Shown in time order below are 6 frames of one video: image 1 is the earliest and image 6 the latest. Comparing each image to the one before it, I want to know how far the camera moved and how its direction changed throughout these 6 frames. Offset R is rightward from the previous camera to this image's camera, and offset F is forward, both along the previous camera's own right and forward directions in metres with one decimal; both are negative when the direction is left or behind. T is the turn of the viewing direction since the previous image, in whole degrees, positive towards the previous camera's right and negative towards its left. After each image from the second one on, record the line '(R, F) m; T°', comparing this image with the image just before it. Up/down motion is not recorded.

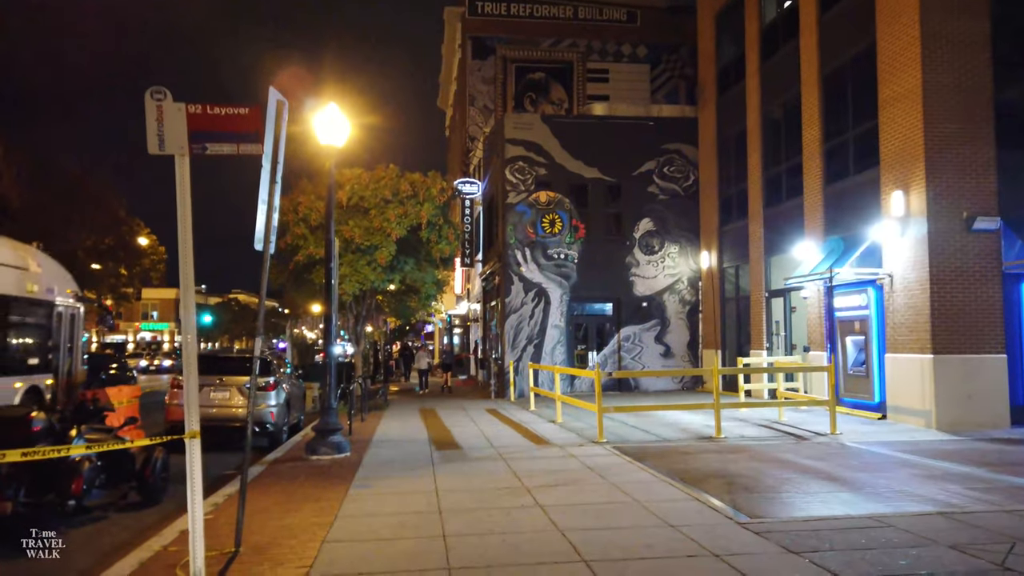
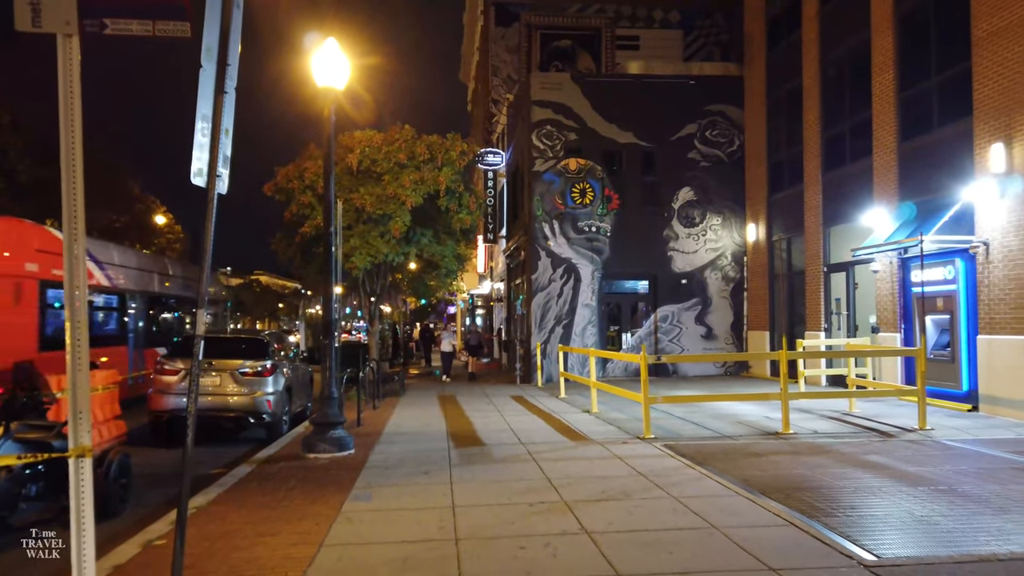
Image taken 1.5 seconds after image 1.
(-0.1, +1.9) m; -2°
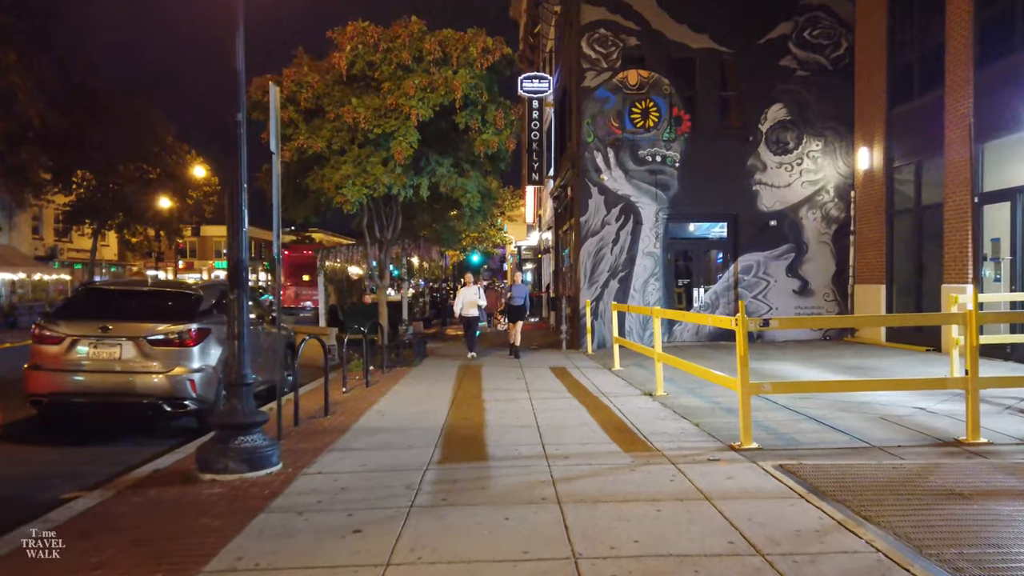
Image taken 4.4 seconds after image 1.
(+0.4, +4.0) m; -5°
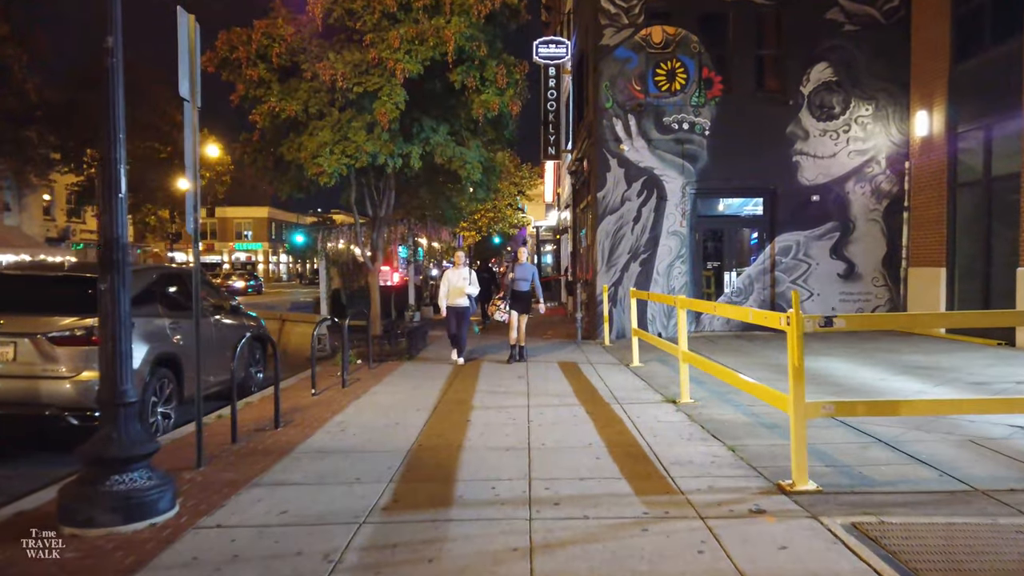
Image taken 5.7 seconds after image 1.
(+0.4, +1.7) m; -2°
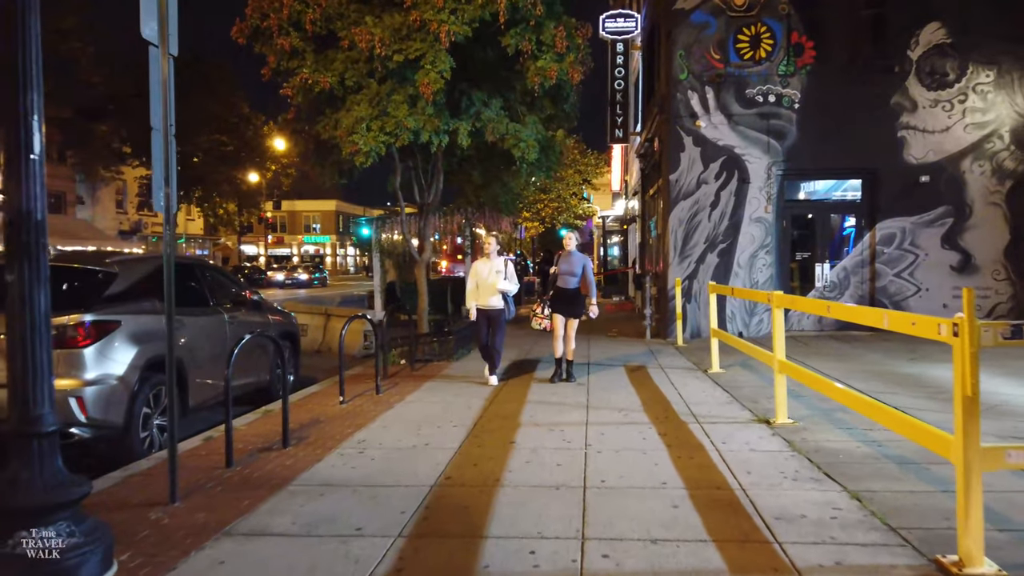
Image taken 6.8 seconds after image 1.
(+0.1, +1.4) m; -5°
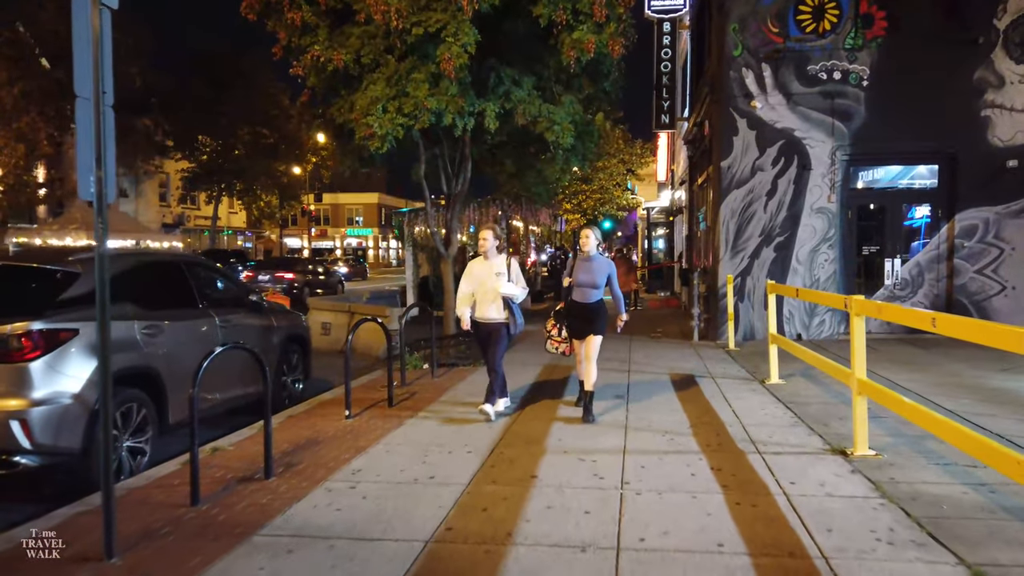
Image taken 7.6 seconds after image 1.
(+0.2, +1.1) m; -3°
